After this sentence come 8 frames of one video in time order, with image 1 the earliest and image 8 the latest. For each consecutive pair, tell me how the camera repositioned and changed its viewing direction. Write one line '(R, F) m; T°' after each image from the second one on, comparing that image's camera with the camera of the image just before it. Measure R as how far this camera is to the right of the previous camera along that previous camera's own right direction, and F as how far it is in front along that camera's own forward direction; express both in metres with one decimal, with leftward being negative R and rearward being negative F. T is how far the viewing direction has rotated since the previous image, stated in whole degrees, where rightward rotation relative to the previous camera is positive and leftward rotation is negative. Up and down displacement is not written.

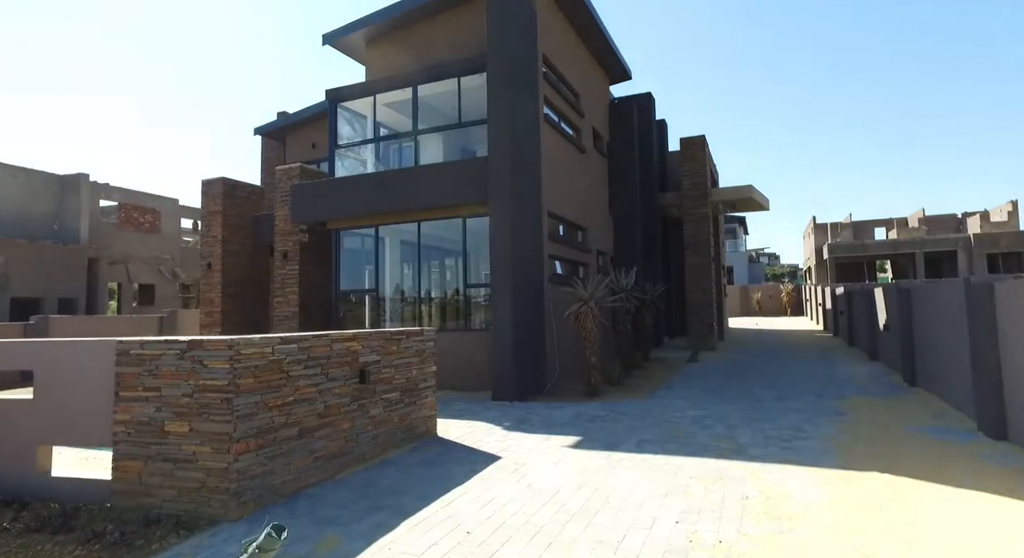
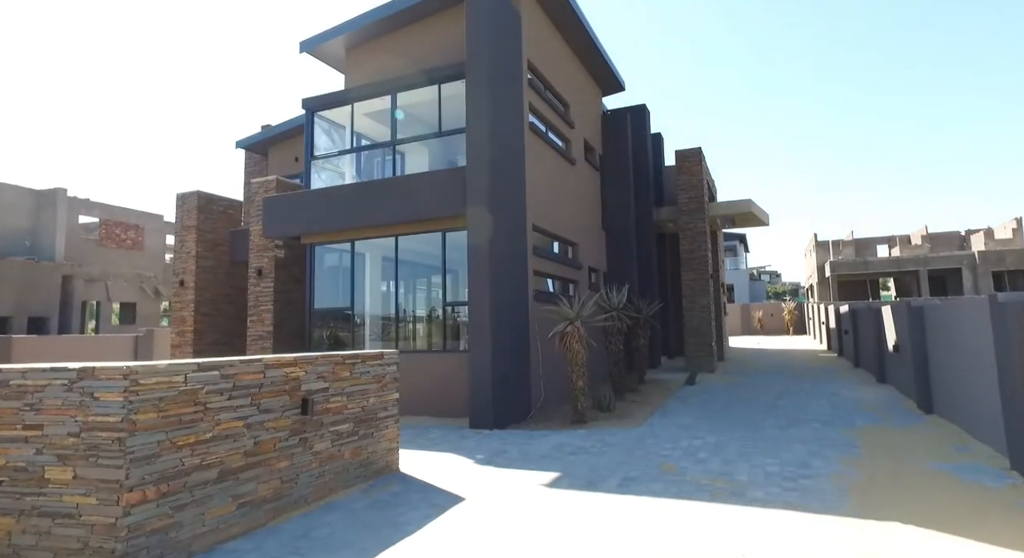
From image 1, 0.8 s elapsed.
(+0.4, +0.7) m; 0°
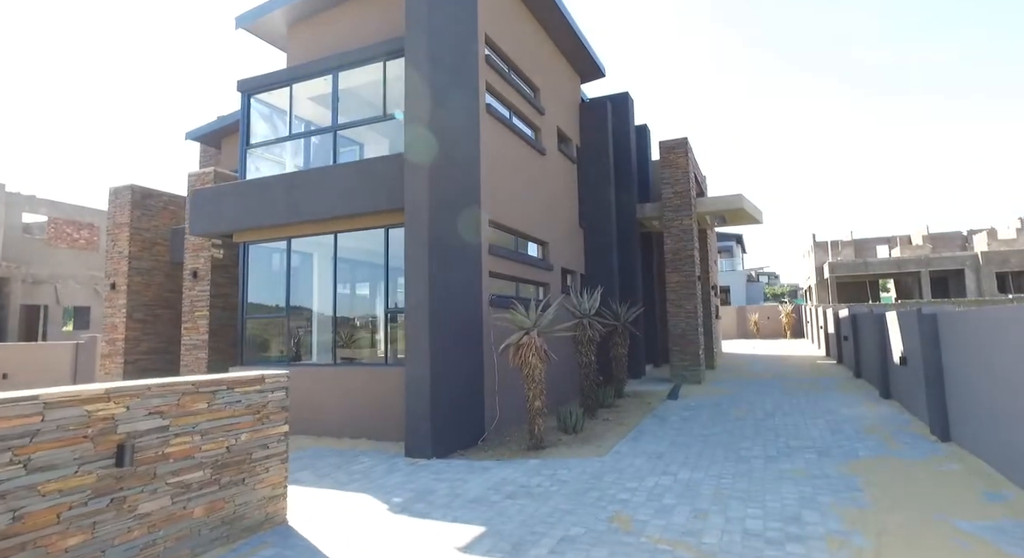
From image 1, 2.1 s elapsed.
(+0.8, +1.3) m; 0°
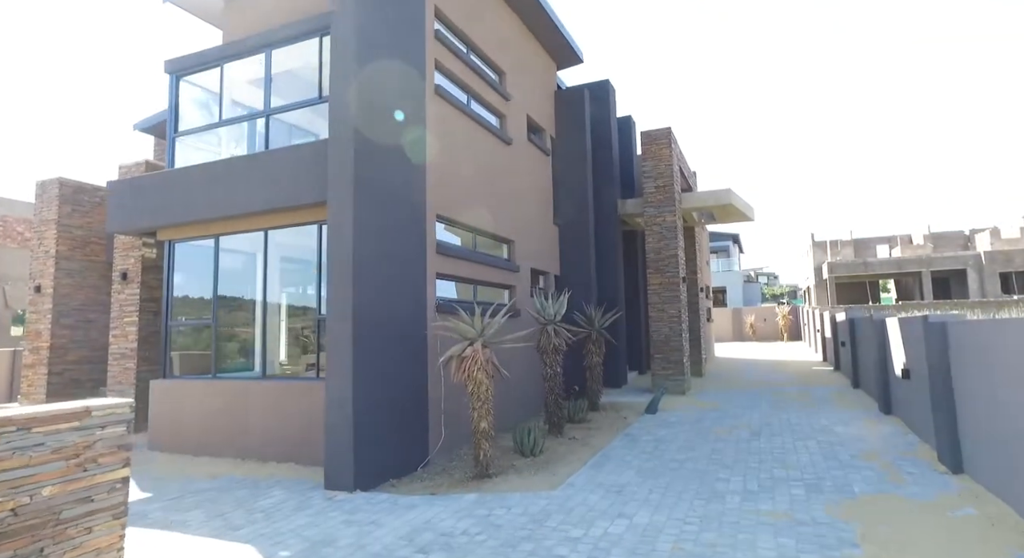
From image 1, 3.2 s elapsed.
(+0.8, +1.1) m; 0°
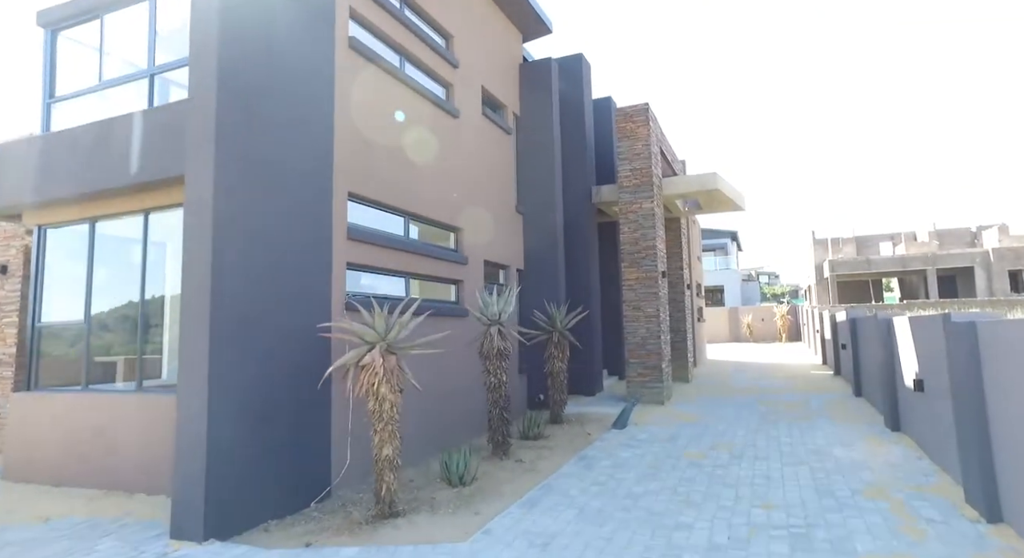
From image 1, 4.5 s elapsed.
(+1.0, +1.5) m; 0°
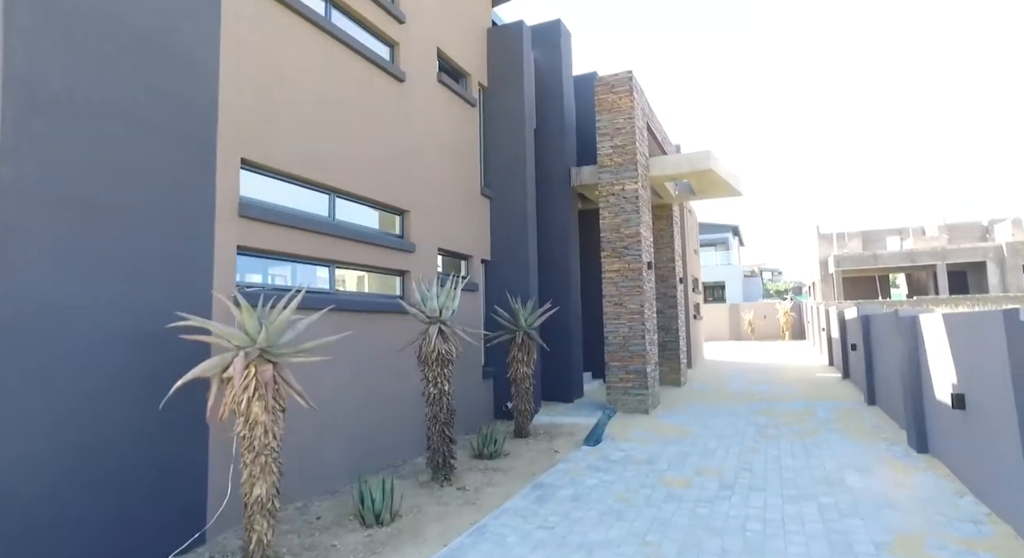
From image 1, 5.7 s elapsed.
(+0.7, +1.4) m; 0°
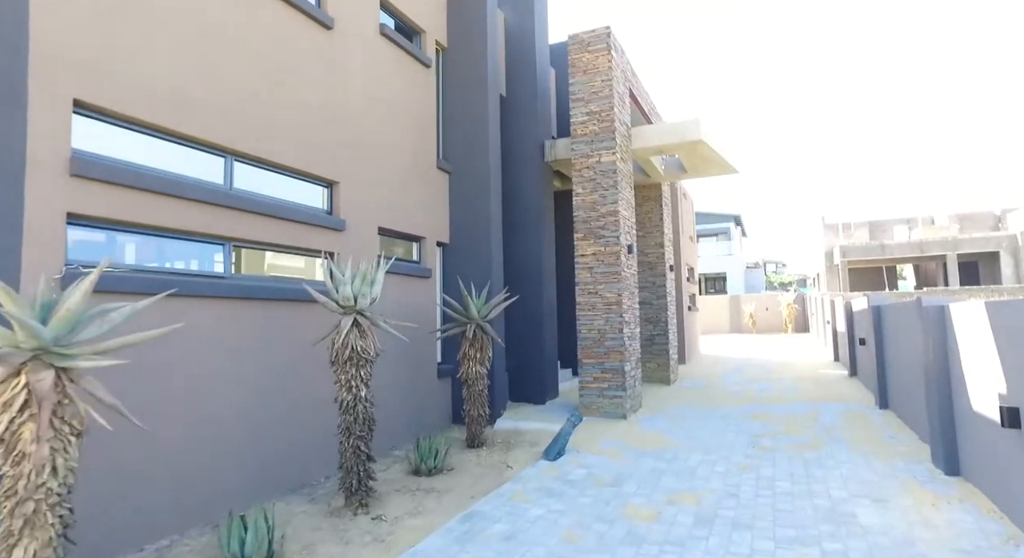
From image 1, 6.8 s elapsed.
(+0.7, +1.3) m; 0°
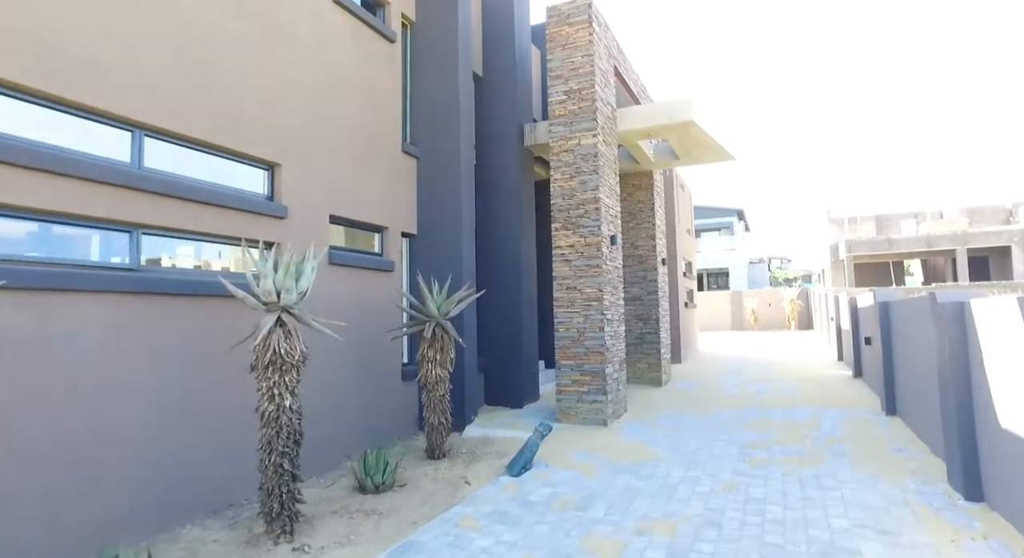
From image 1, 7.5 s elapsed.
(+0.5, +0.8) m; 0°
